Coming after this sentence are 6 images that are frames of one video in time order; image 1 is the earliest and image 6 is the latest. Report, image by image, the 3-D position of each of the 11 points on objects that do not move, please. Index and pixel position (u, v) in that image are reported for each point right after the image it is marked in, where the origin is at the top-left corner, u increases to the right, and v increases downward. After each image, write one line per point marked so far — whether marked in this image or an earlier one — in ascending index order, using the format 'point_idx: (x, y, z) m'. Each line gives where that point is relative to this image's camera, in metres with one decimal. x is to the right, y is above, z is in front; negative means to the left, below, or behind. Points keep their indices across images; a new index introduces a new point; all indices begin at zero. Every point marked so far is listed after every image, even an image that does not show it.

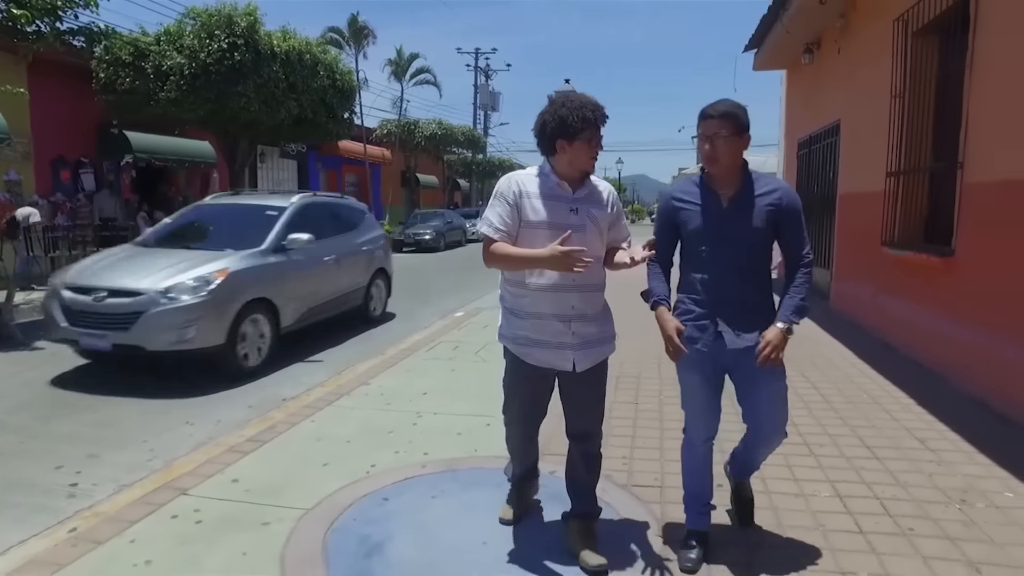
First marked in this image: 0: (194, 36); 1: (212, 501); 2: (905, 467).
0: (-7.2, +5.7, +14.6) m
1: (-1.7, -1.2, +3.7) m
2: (+2.5, -1.1, +4.1) m
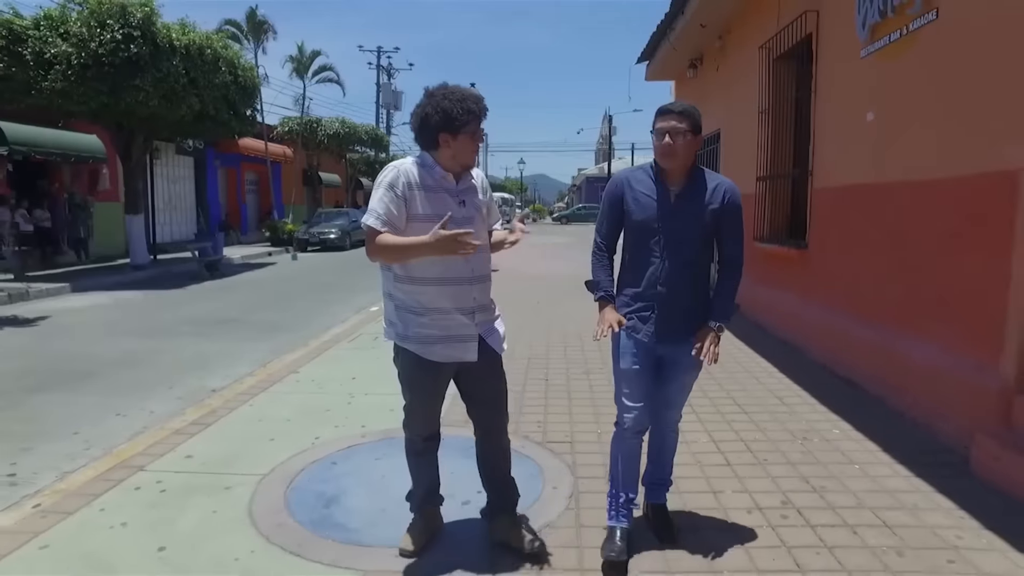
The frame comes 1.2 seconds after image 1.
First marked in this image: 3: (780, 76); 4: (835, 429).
0: (-9.2, +5.7, +14.0) m
1: (-2.1, -1.2, +4.1) m
2: (+2.0, -1.0, +5.1) m
3: (+3.3, +2.6, +8.1) m
4: (+2.3, -1.0, +4.7) m
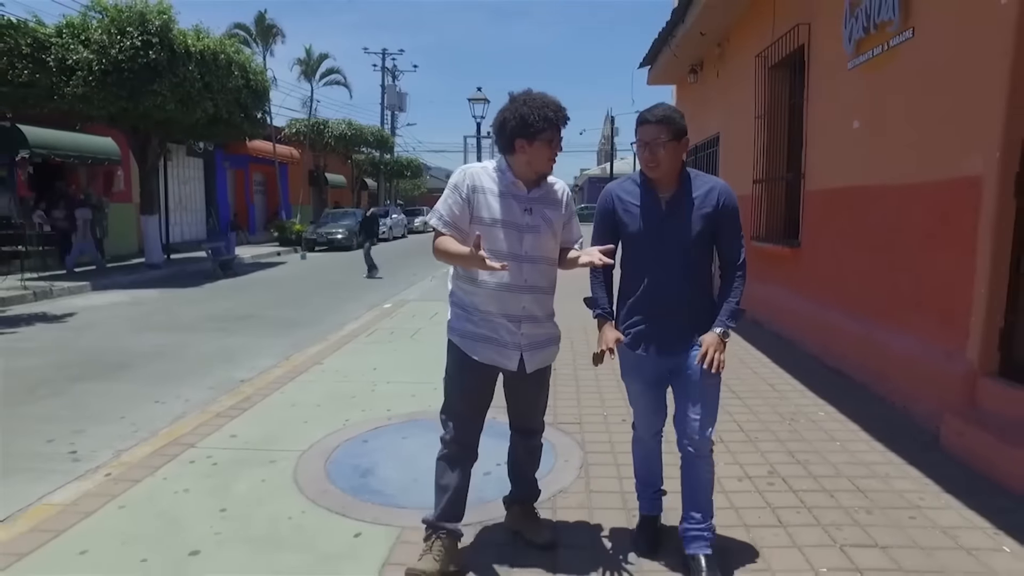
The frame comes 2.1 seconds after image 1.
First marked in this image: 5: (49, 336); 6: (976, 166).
0: (-9.1, +5.7, +14.5) m
1: (-2.0, -1.1, +4.5) m
2: (+2.1, -1.0, +5.5) m
3: (+3.4, +2.7, +8.6) m
4: (+2.5, -1.0, +5.2) m
5: (-6.6, -0.7, +9.3) m
6: (+3.0, +0.8, +4.1) m
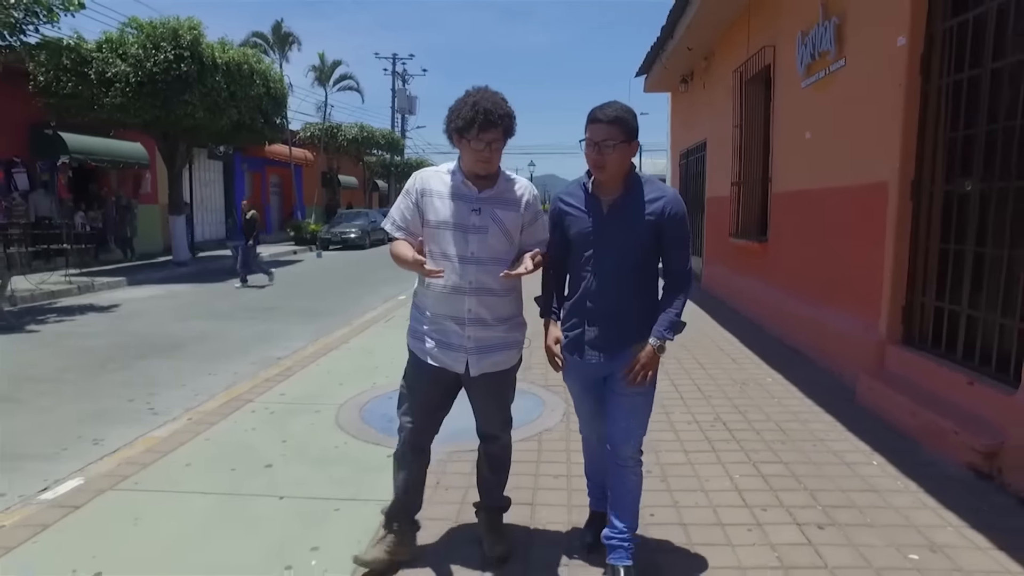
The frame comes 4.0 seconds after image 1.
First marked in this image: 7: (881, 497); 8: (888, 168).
0: (-9.0, +5.8, +15.7) m
1: (-2.0, -1.0, +5.6) m
2: (+2.1, -0.8, +6.5) m
3: (+3.5, +2.8, +9.6) m
4: (+2.4, -0.9, +6.2) m
5: (-6.5, -0.5, +10.4) m
6: (+3.0, +0.9, +5.1) m
7: (+2.0, -1.1, +3.6) m
8: (+3.0, +0.9, +5.1) m
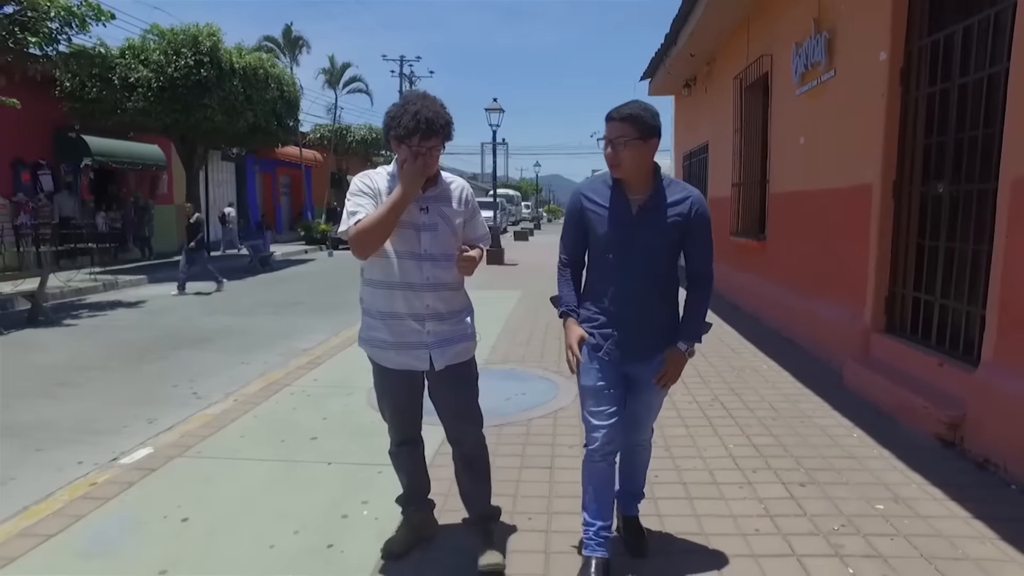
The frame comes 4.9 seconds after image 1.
0: (-8.8, +5.9, +16.2) m
1: (-1.9, -0.9, +6.1) m
2: (+2.2, -0.8, +7.0) m
3: (+3.6, +2.9, +10.0) m
4: (+2.6, -0.8, +6.7) m
5: (-6.3, -0.5, +11.0) m
6: (+3.1, +1.0, +5.6) m
7: (+2.2, -1.1, +4.1) m
8: (+3.1, +1.0, +5.6) m
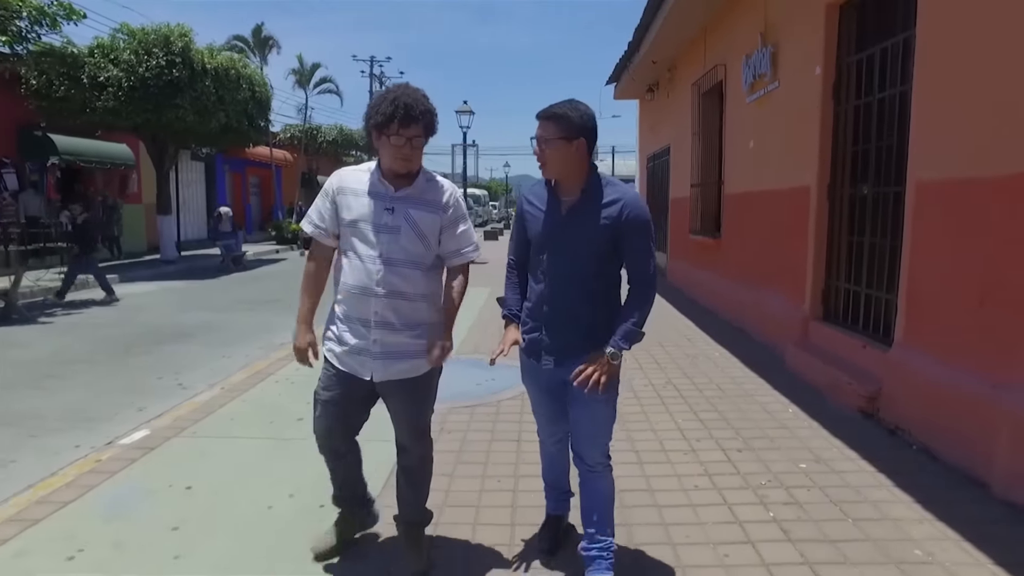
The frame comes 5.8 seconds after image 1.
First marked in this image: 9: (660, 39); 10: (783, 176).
0: (-9.5, +5.9, +16.3) m
1: (-2.2, -0.9, +6.5) m
2: (+1.9, -0.7, +7.6) m
3: (+3.2, +2.9, +10.6) m
4: (+2.3, -0.7, +7.2) m
5: (-6.8, -0.5, +11.1) m
6: (+2.8, +1.0, +6.2) m
7: (+2.0, -1.0, +4.6) m
8: (+2.8, +1.1, +6.2) m
9: (+2.6, +4.4, +11.6) m
10: (+2.9, +1.2, +7.1) m
